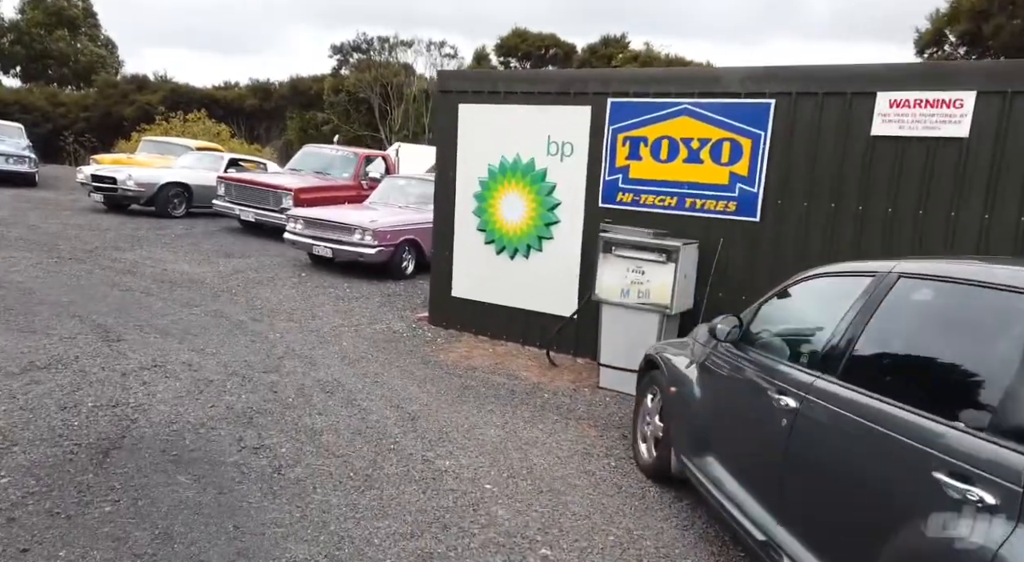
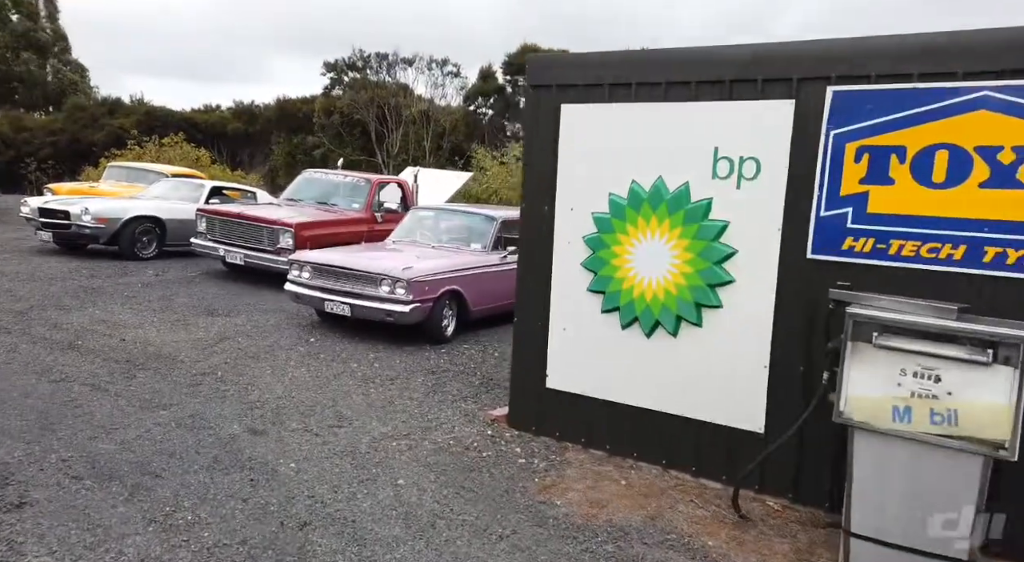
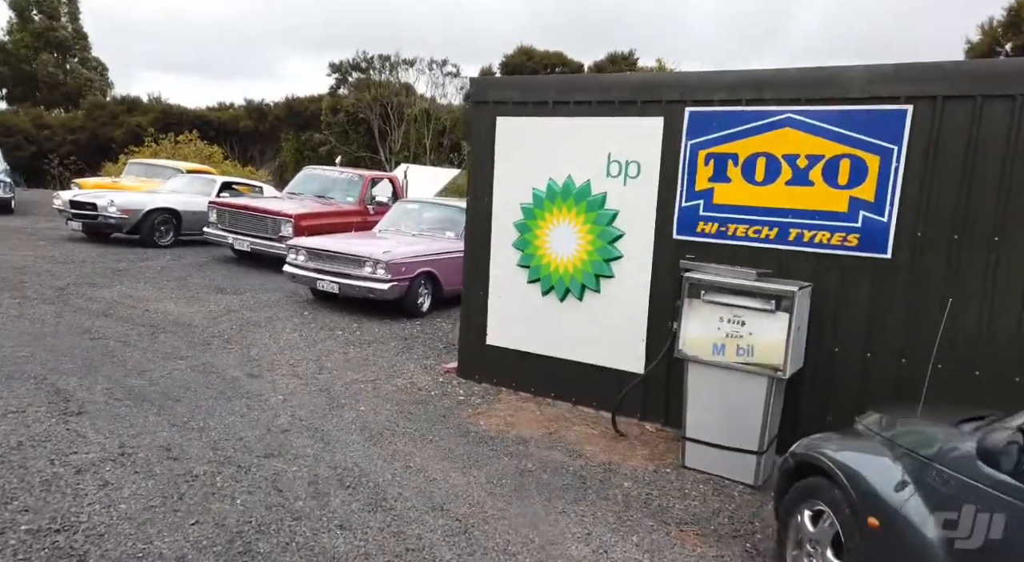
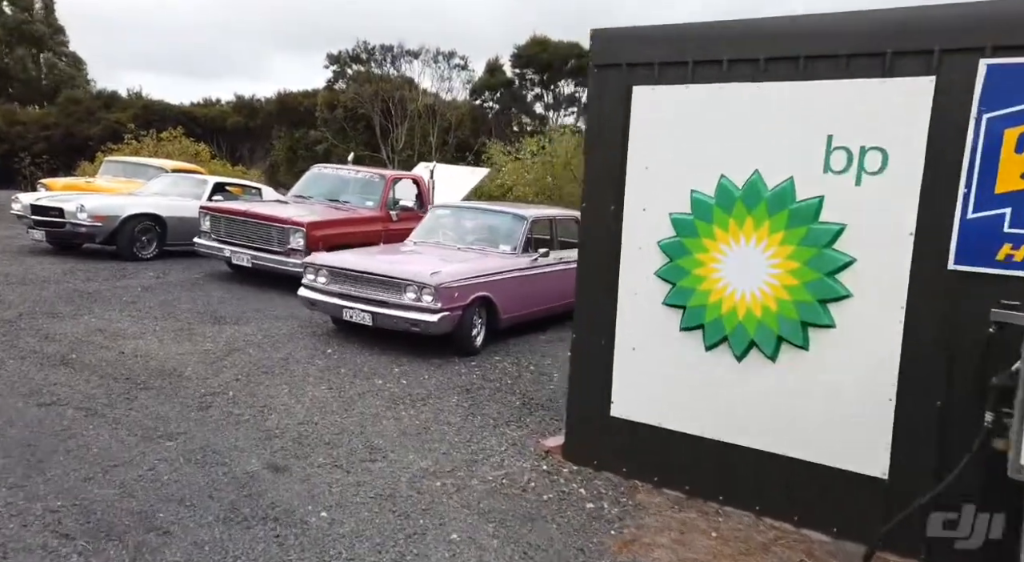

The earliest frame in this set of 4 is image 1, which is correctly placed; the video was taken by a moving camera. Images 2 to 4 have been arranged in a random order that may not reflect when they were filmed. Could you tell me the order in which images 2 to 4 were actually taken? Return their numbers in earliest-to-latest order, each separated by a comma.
3, 2, 4
